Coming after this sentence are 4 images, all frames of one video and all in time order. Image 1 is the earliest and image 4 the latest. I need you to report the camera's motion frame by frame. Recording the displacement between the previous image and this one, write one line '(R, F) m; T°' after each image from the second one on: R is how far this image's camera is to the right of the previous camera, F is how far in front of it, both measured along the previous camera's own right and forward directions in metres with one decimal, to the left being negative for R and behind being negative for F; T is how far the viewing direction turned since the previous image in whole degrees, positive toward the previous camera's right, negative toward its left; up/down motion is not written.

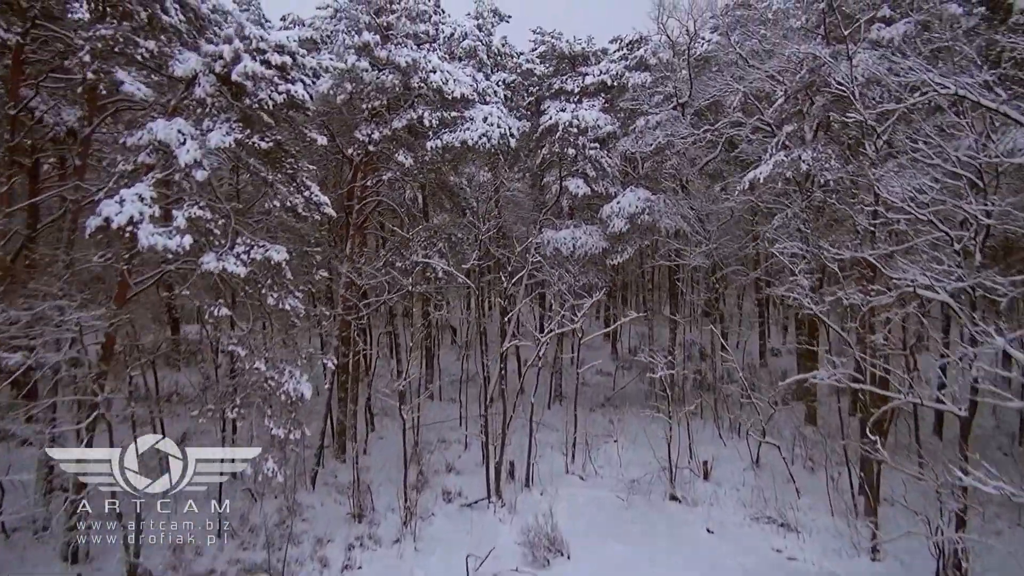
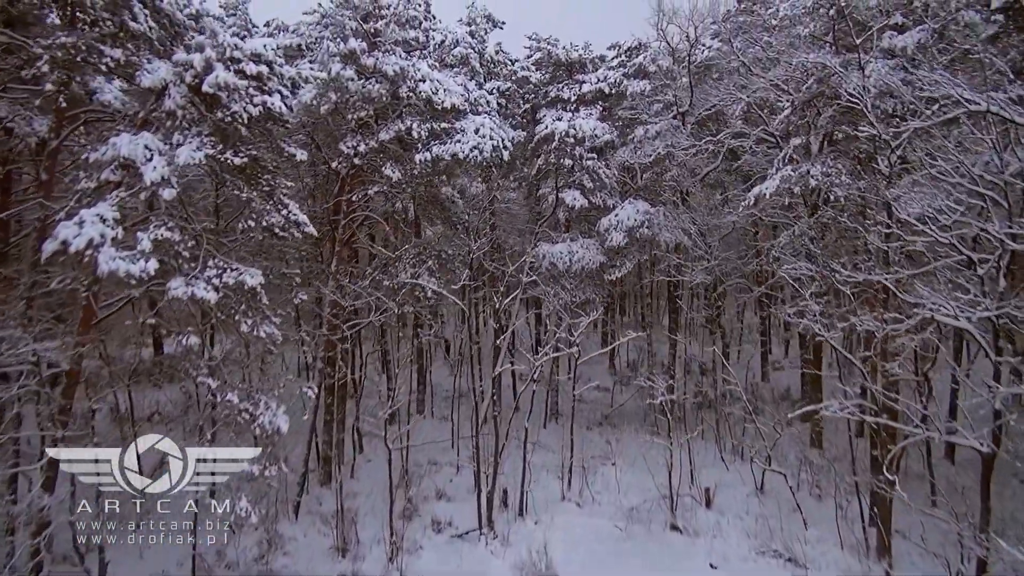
(+0.1, +0.6) m; 0°
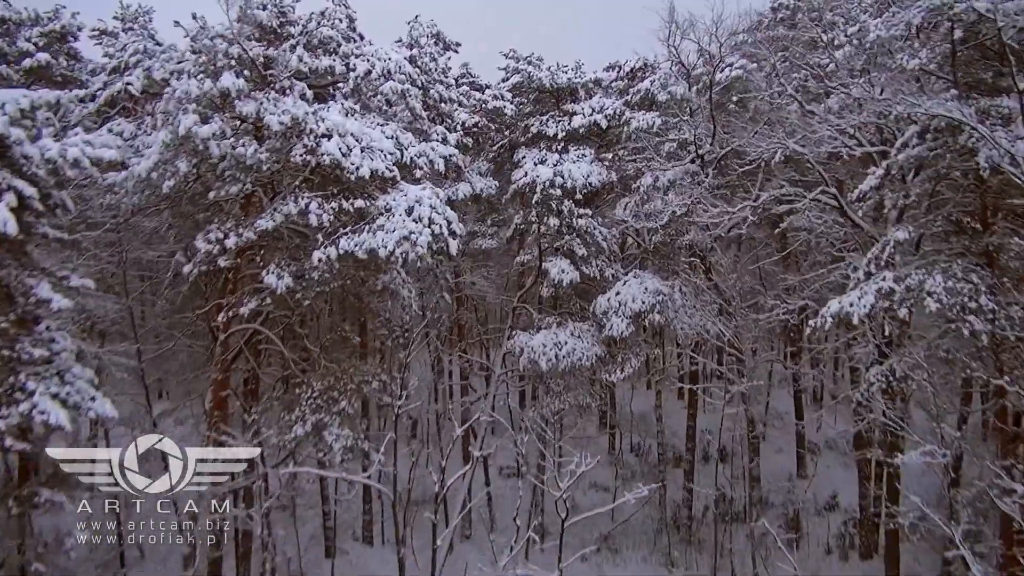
(+0.5, +3.9) m; 0°
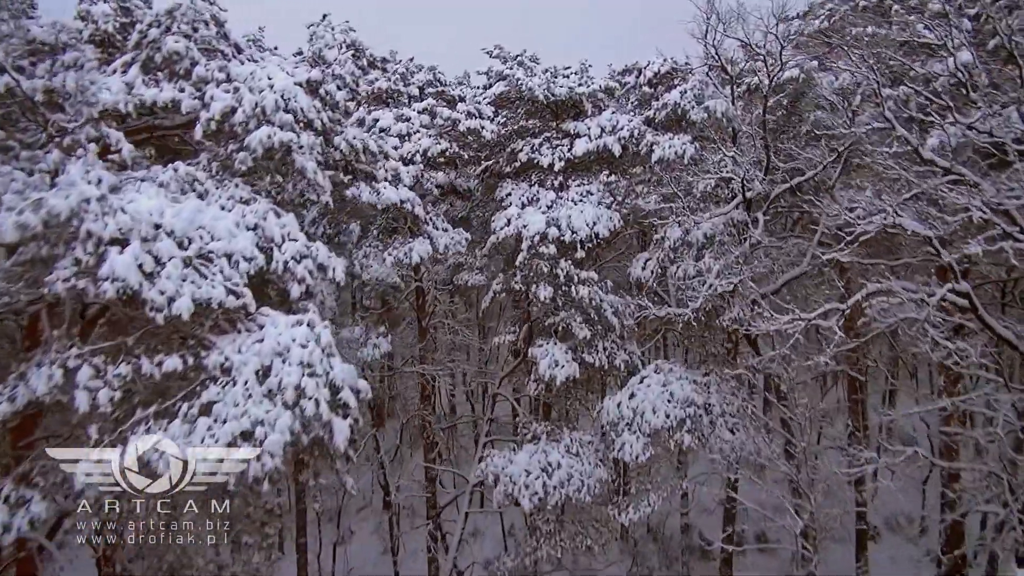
(+0.5, +3.4) m; -1°
